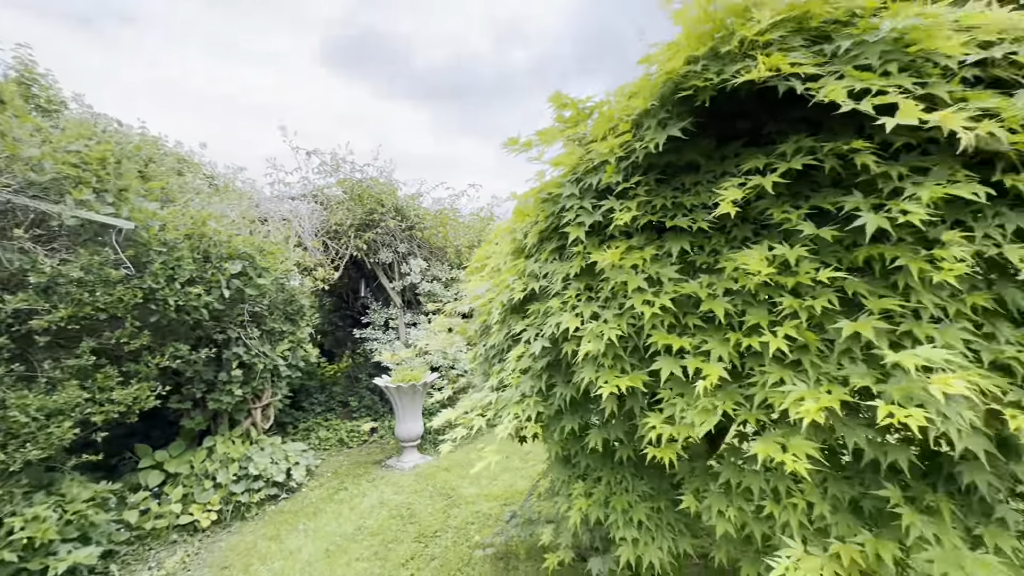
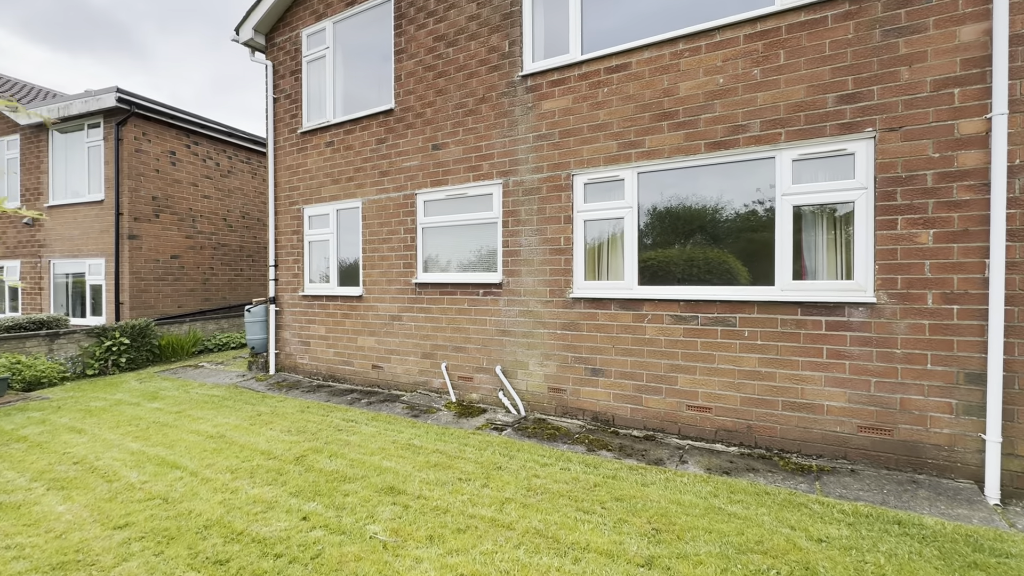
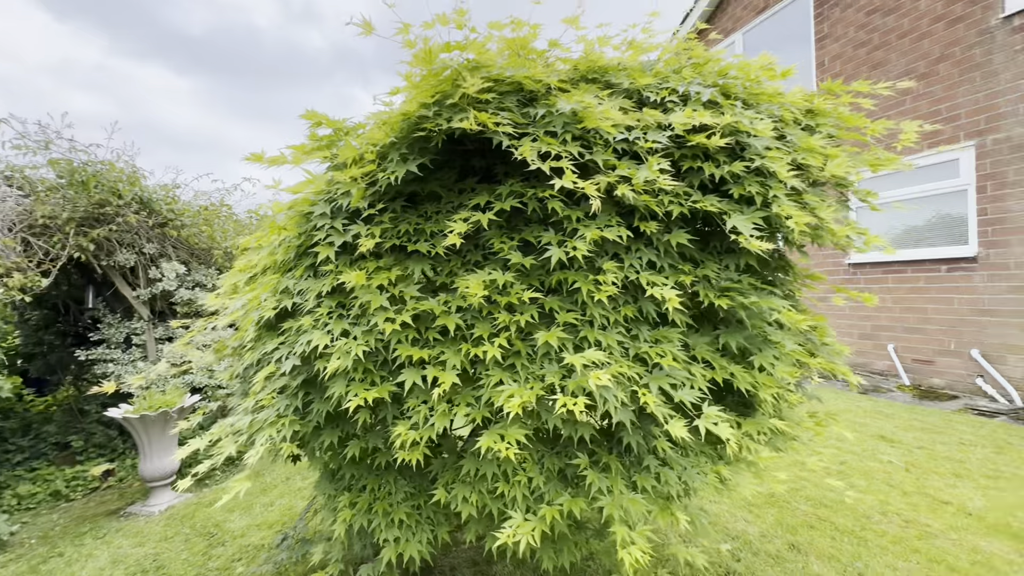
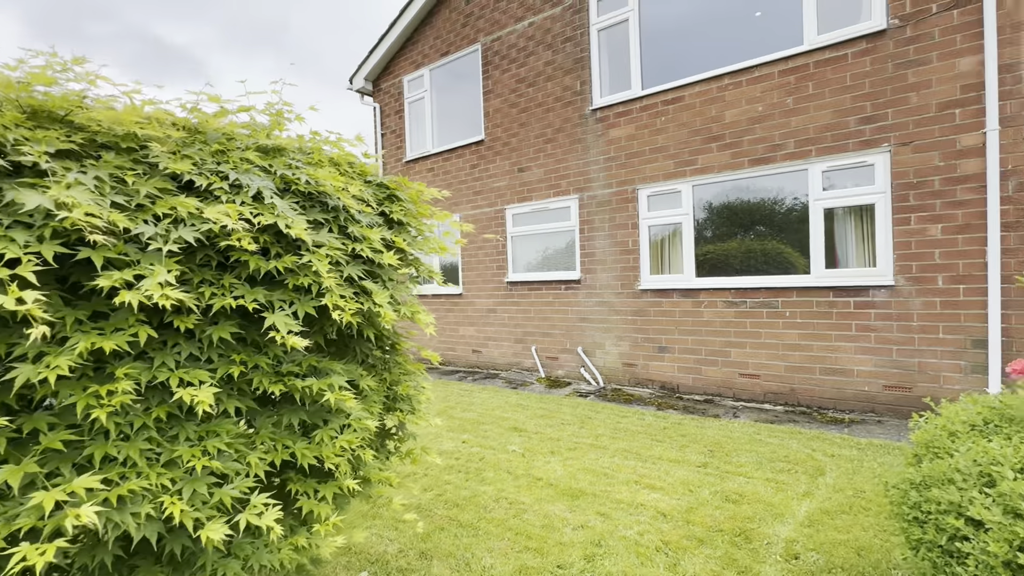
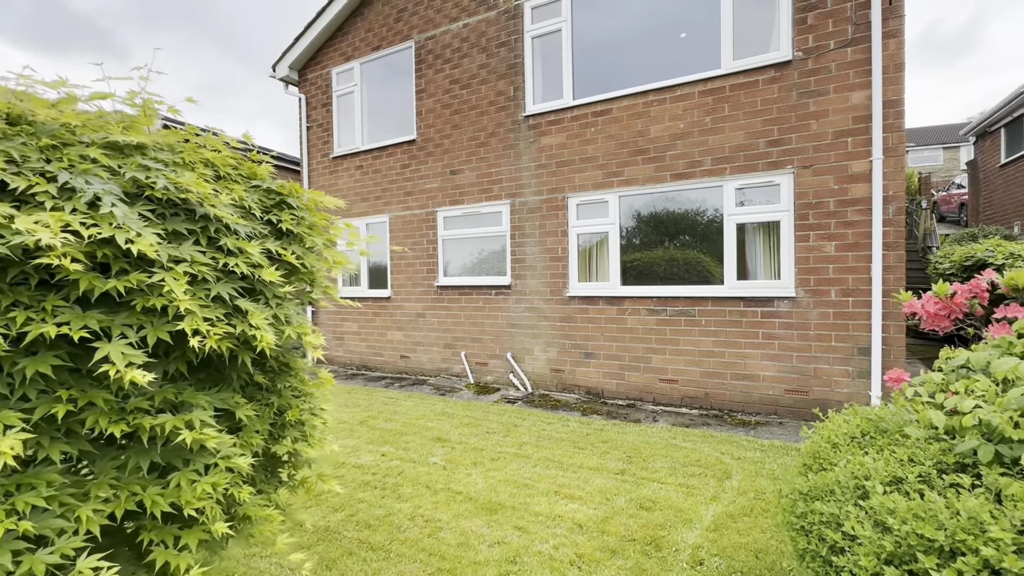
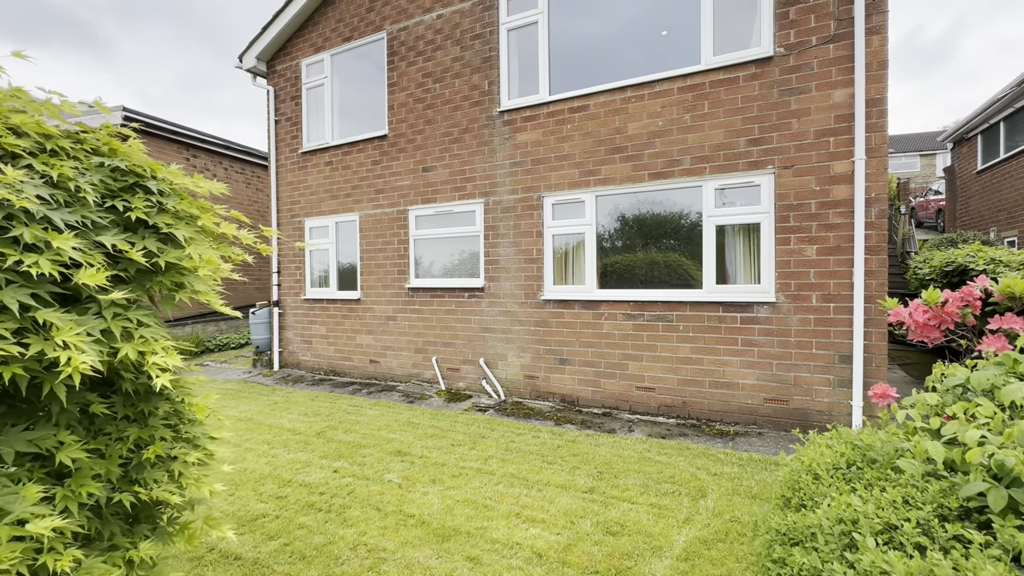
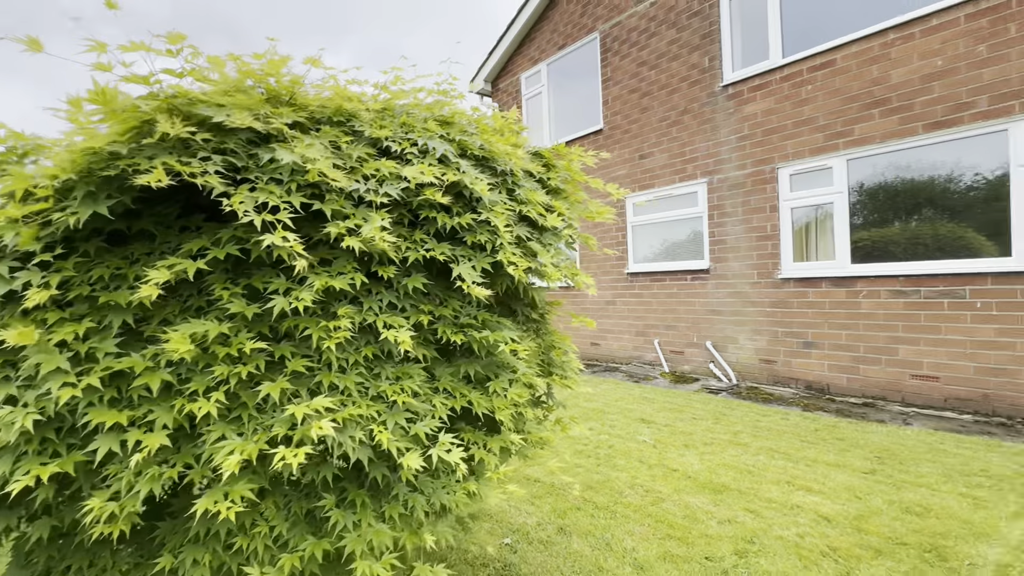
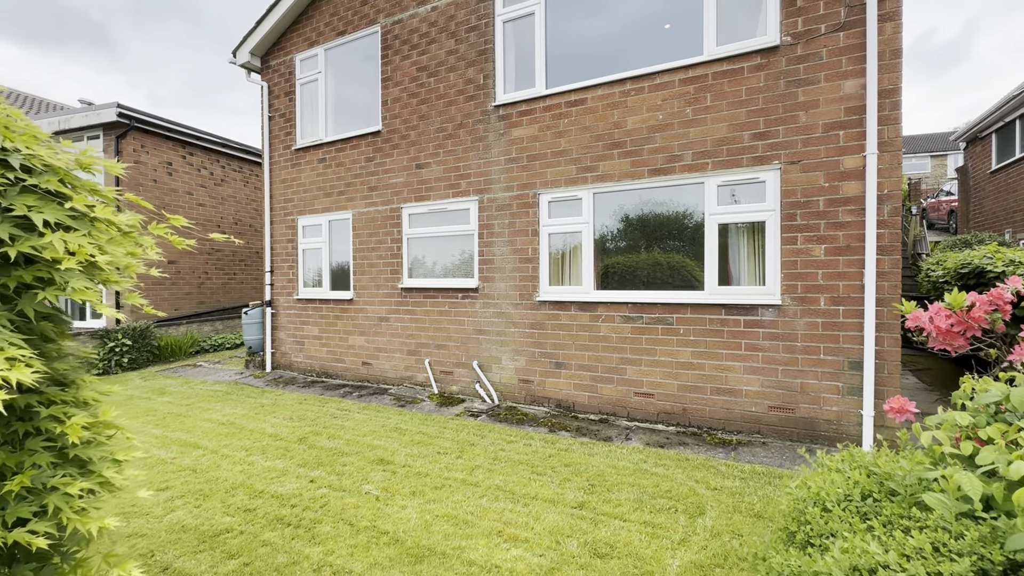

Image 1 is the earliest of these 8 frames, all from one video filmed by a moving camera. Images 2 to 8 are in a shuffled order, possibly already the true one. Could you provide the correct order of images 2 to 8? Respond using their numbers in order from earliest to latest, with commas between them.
3, 7, 4, 5, 6, 8, 2
